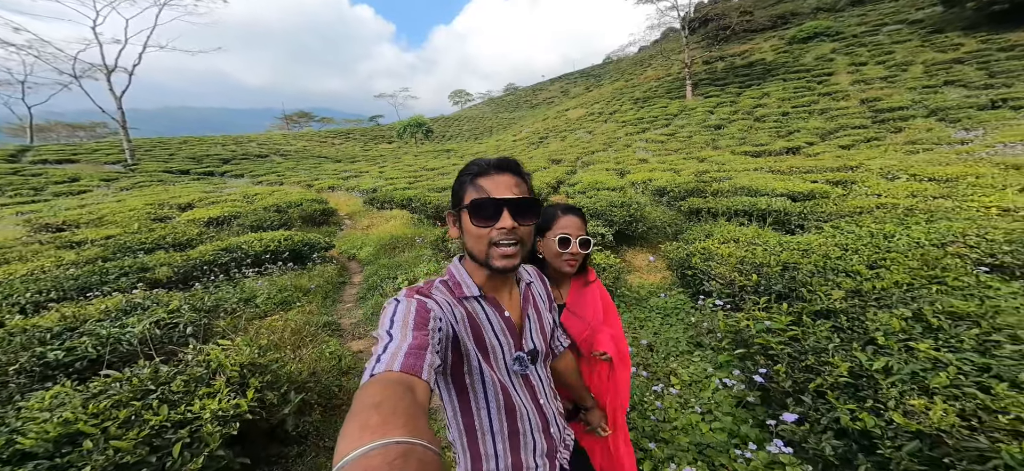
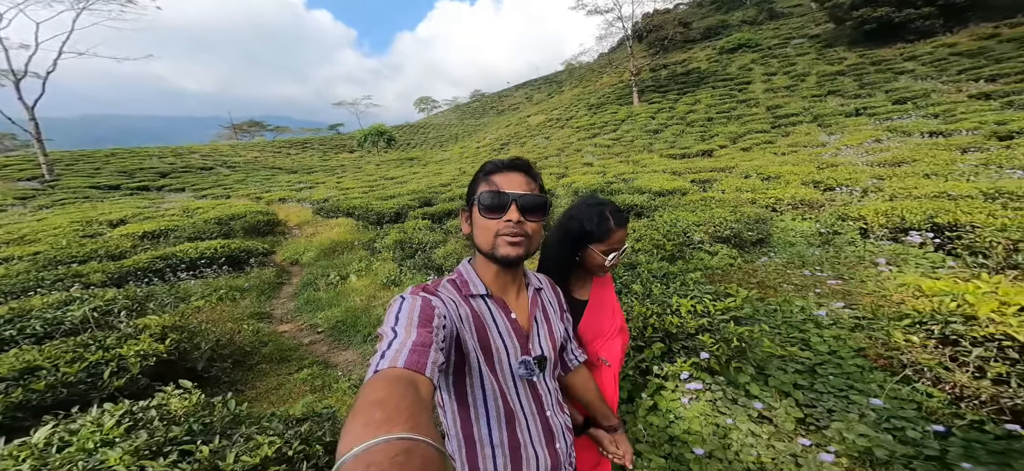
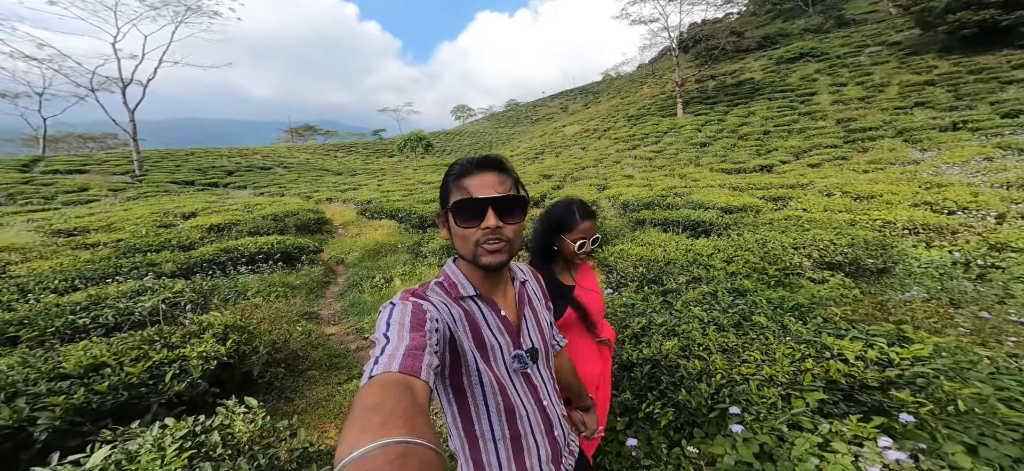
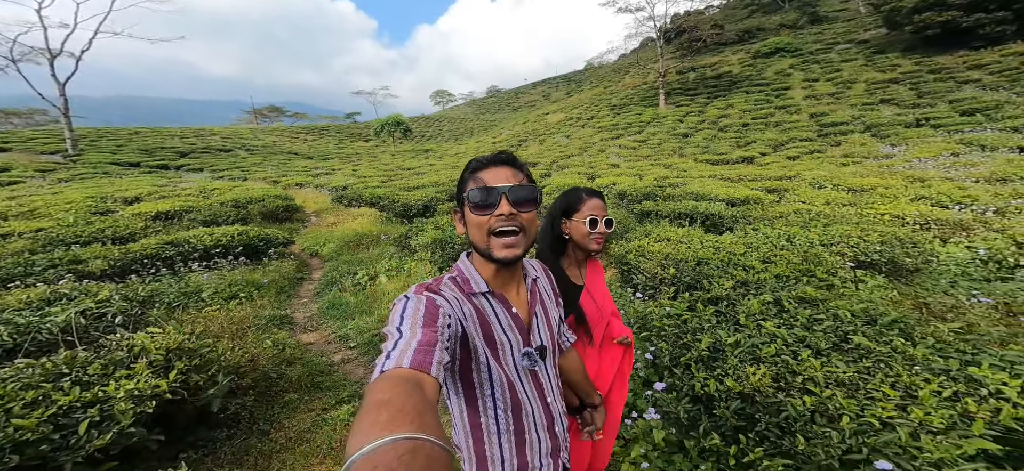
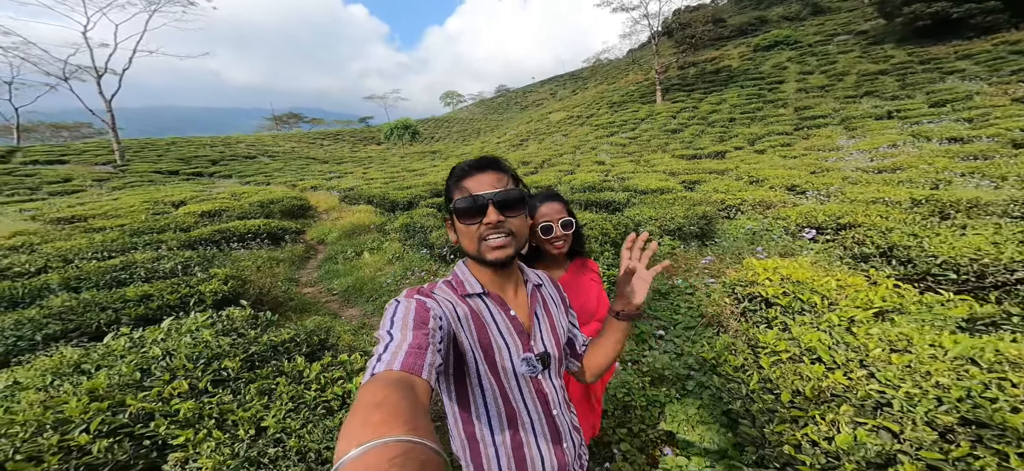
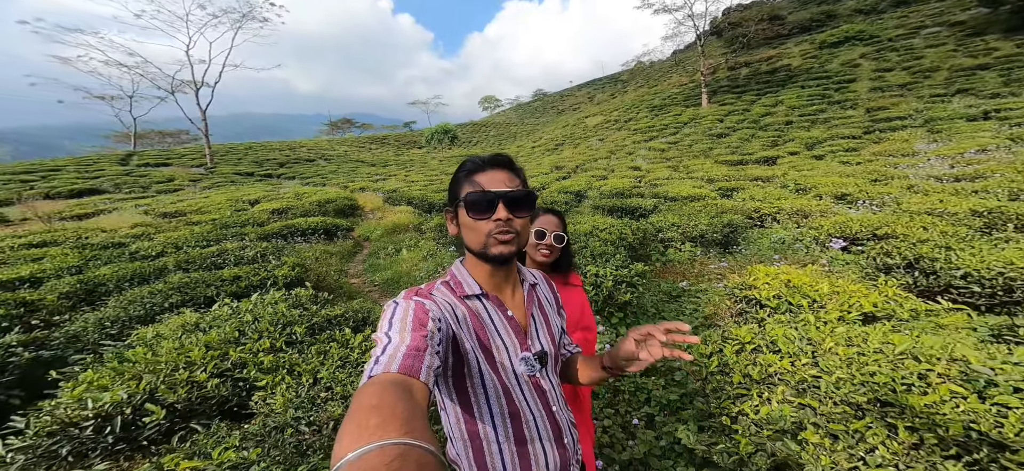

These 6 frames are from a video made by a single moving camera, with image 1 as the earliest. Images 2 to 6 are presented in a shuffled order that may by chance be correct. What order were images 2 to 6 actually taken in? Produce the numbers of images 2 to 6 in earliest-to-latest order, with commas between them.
4, 3, 2, 5, 6
